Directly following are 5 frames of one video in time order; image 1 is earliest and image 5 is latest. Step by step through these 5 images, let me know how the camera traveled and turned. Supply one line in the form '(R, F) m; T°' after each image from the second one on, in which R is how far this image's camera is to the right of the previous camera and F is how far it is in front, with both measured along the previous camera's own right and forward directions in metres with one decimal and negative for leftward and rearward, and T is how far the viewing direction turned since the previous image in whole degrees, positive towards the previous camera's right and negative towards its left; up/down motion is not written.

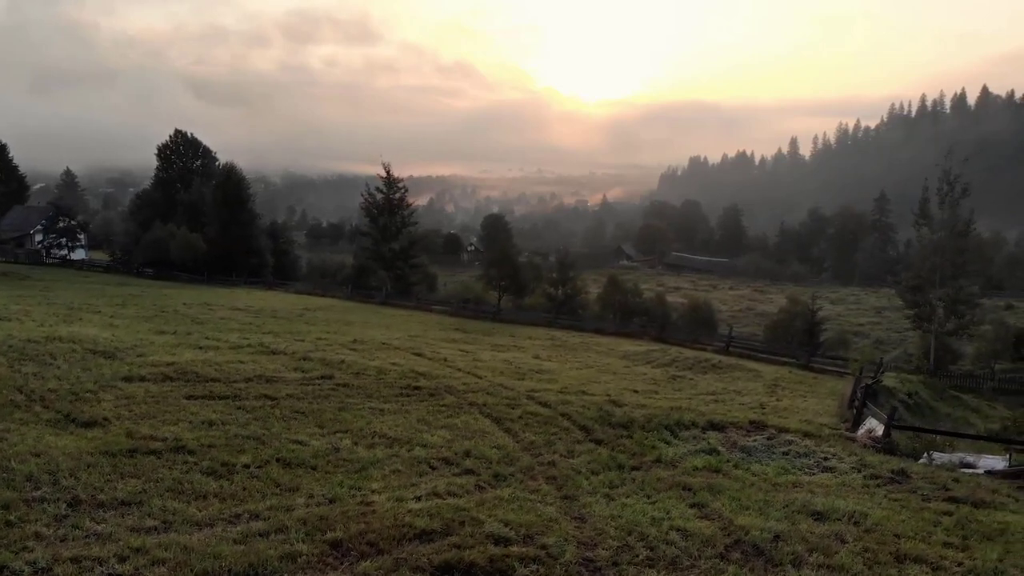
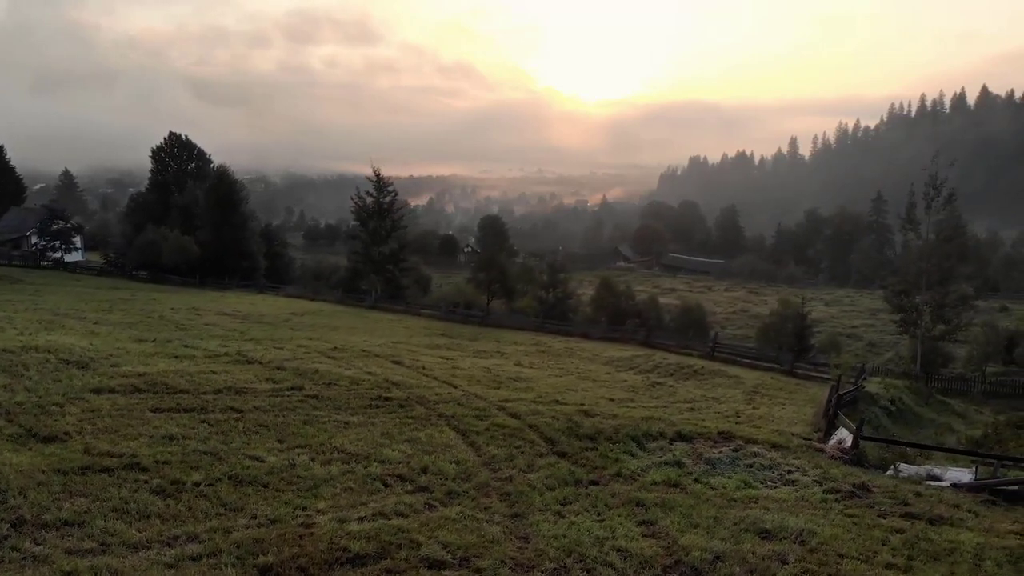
(+0.8, 0.0) m; 0°
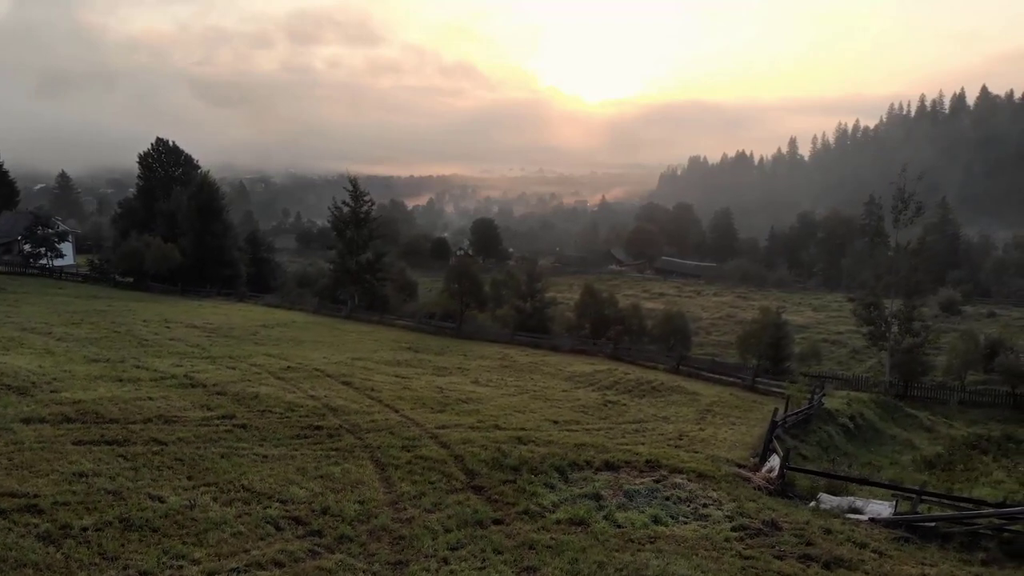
(+1.8, 0.0) m; 0°
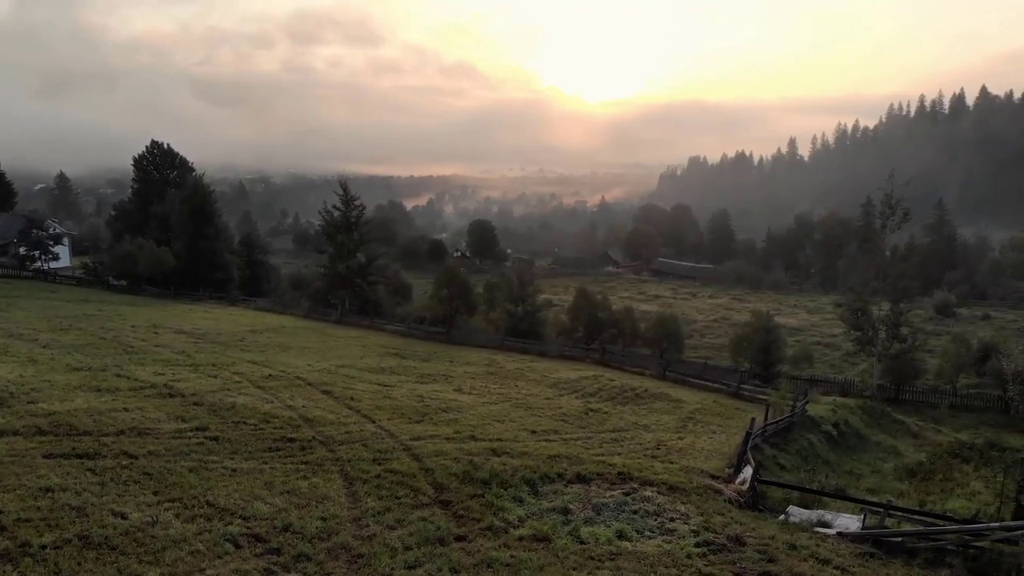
(+0.7, 0.0) m; 0°
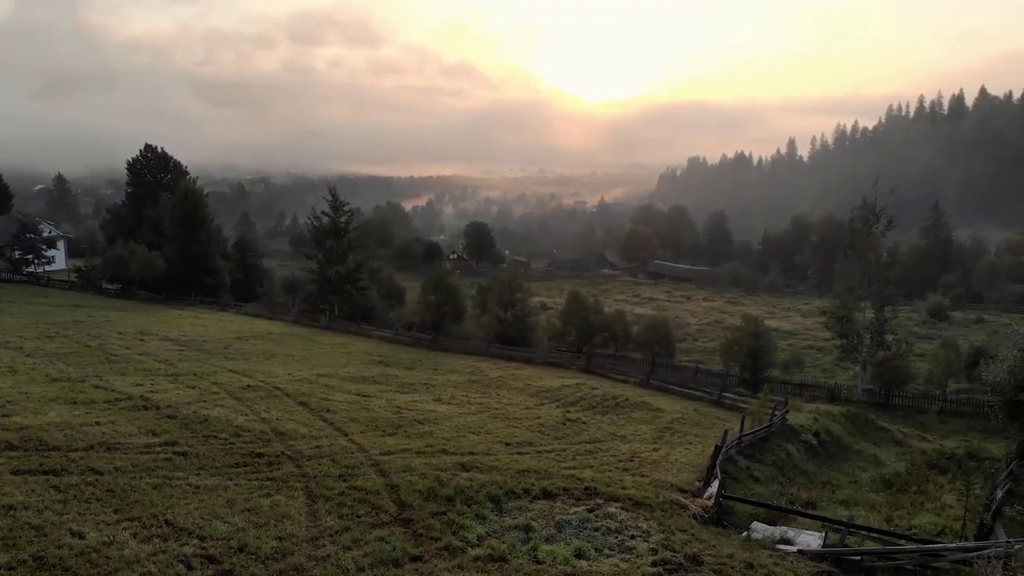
(+0.8, -0.1) m; 0°
